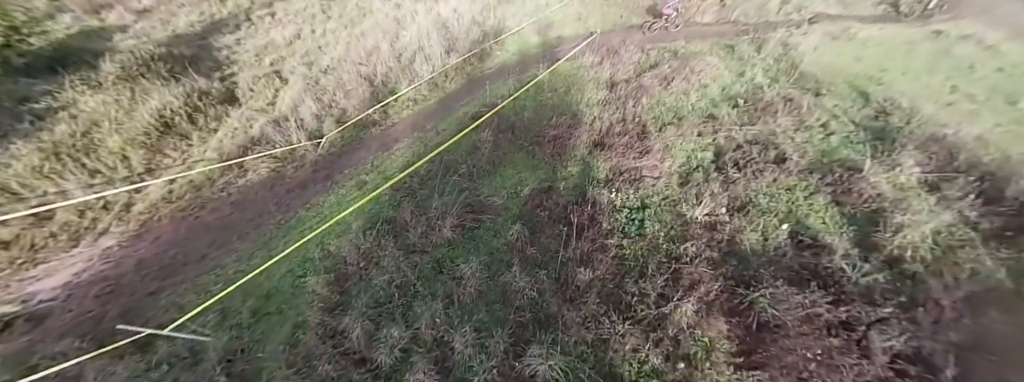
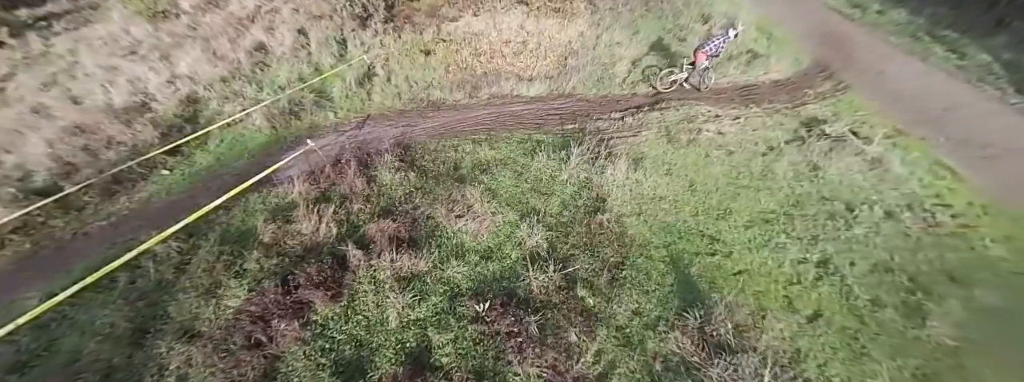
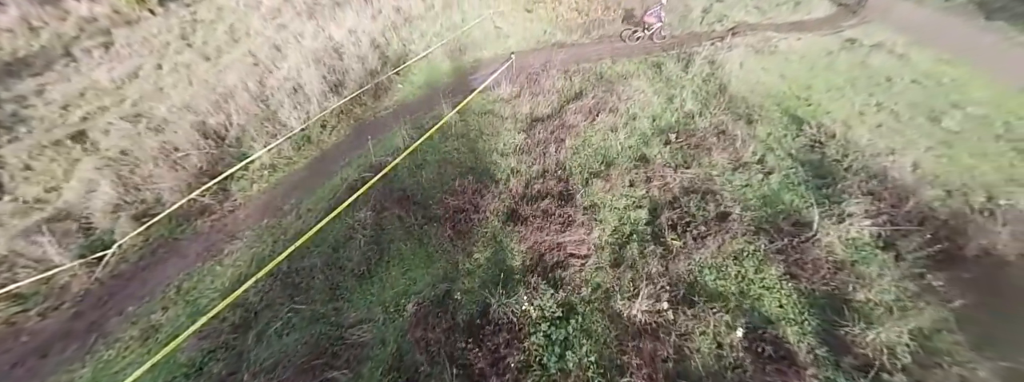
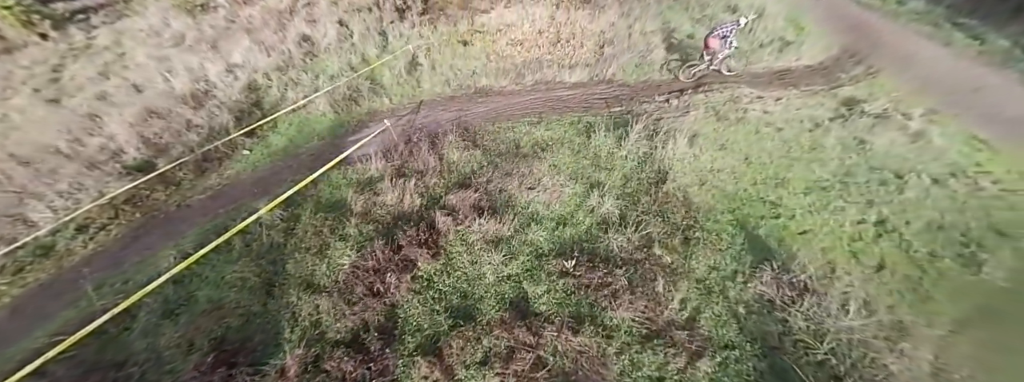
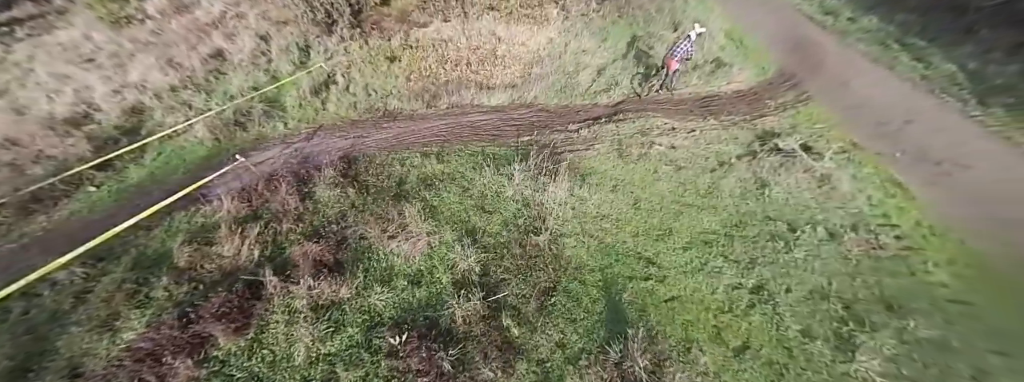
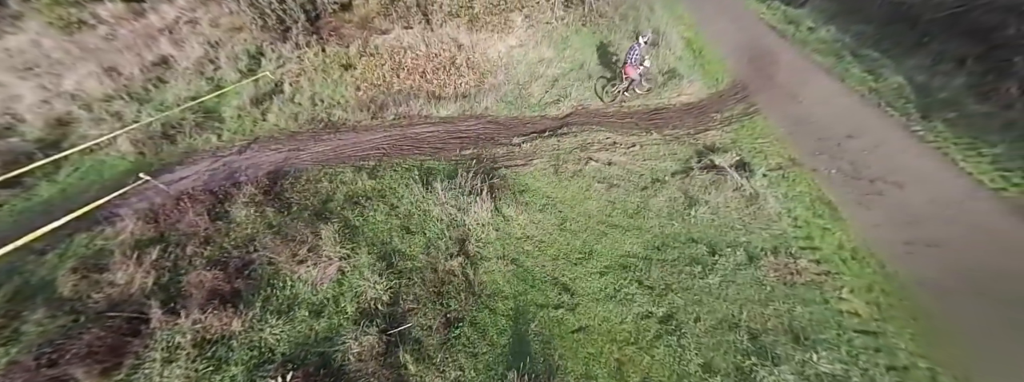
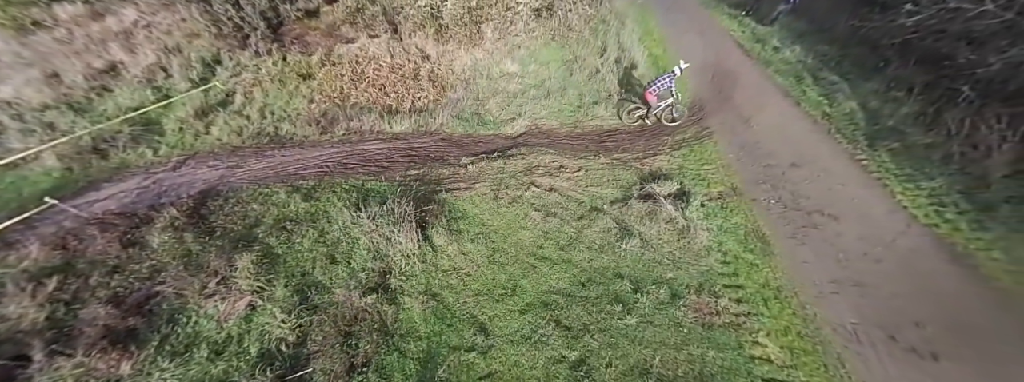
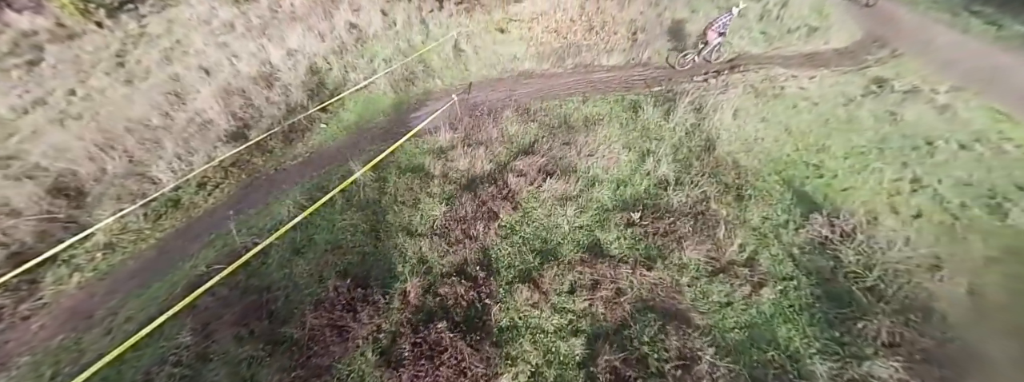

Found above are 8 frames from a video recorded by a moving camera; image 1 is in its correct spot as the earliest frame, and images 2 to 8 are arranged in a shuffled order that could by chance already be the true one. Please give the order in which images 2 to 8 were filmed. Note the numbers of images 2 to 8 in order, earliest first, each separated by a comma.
3, 8, 4, 2, 5, 6, 7
